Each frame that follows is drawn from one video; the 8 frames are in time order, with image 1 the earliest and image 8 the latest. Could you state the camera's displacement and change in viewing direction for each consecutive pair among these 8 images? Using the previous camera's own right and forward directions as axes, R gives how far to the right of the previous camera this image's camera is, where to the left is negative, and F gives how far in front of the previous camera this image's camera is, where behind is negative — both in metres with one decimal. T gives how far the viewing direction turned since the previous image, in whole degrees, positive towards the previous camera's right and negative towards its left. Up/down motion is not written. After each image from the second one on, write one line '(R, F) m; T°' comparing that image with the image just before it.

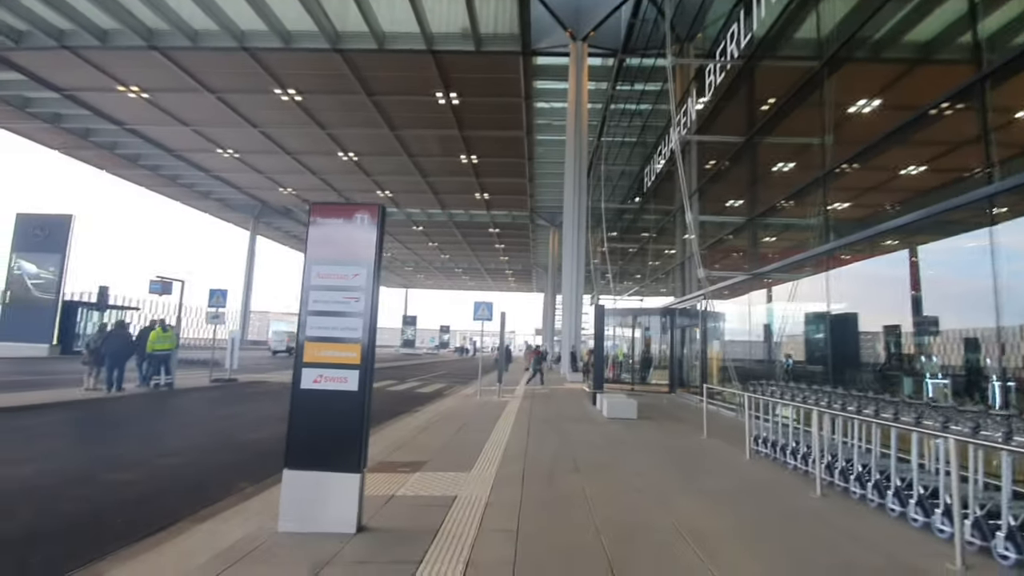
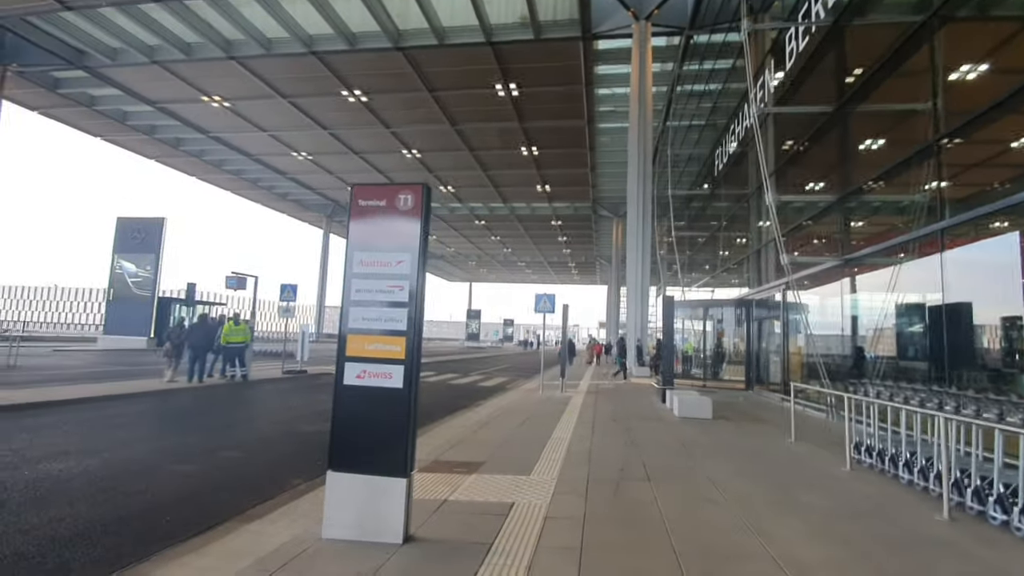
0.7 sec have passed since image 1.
(0.0, +0.5) m; -7°
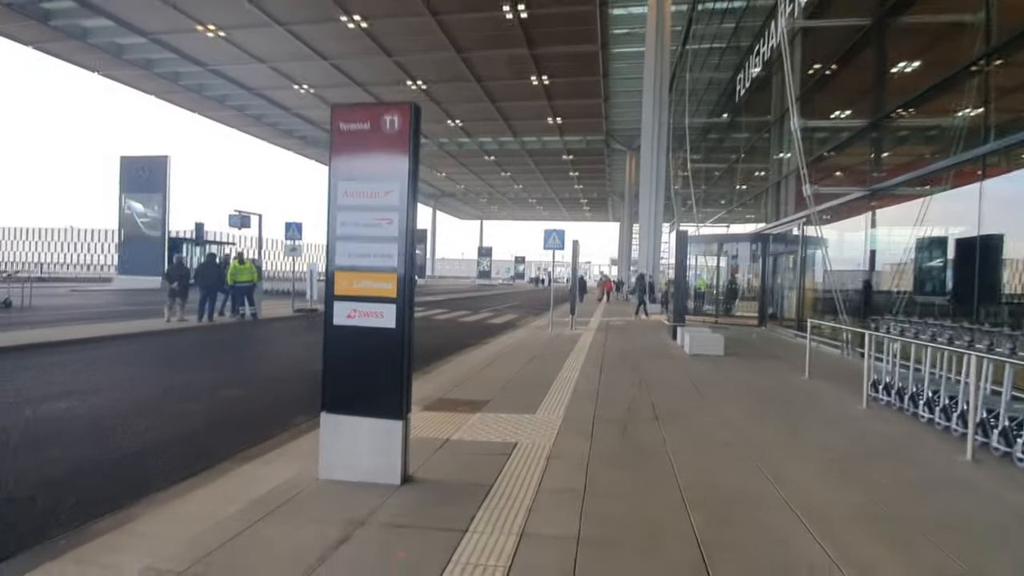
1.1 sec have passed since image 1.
(+0.1, +0.3) m; -1°
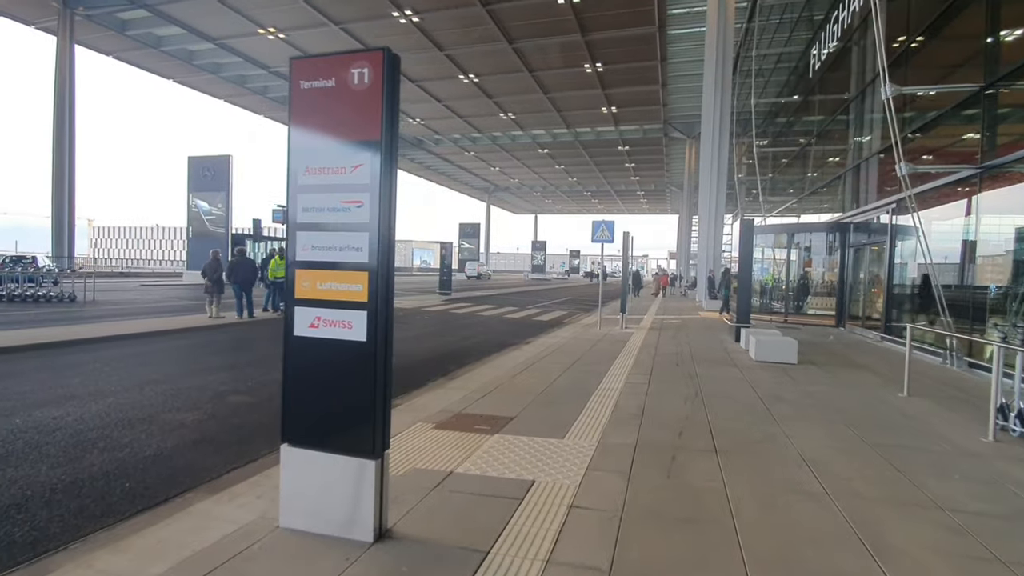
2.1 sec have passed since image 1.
(+0.3, +1.0) m; -6°
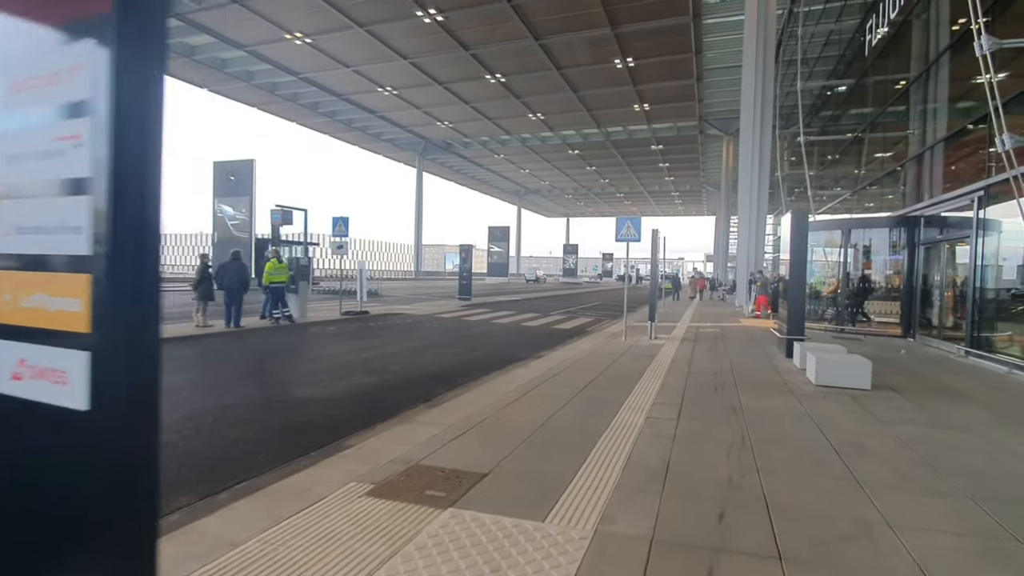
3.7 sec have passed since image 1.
(+0.5, +1.6) m; -4°
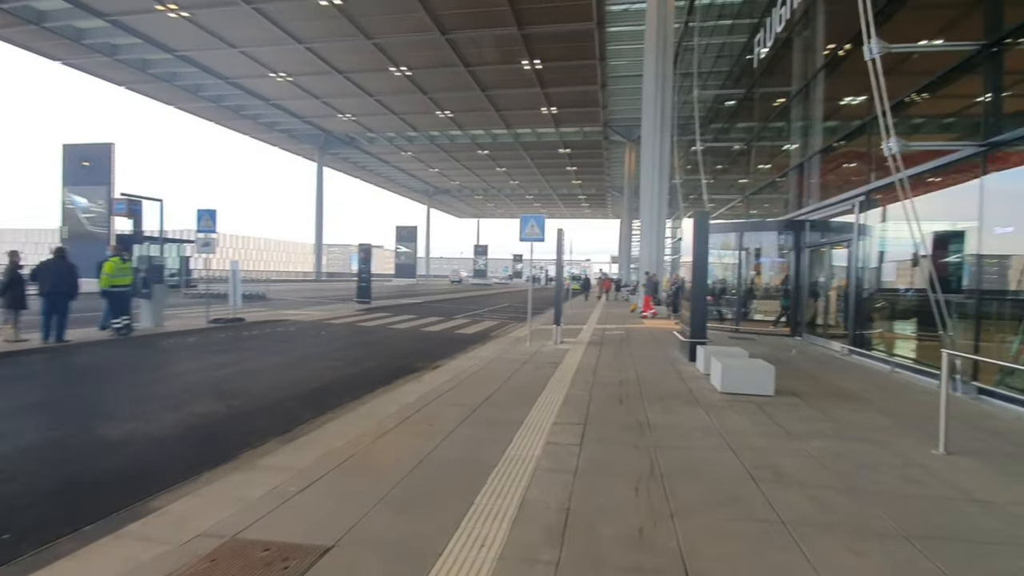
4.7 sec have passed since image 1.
(+0.4, +1.0) m; +10°
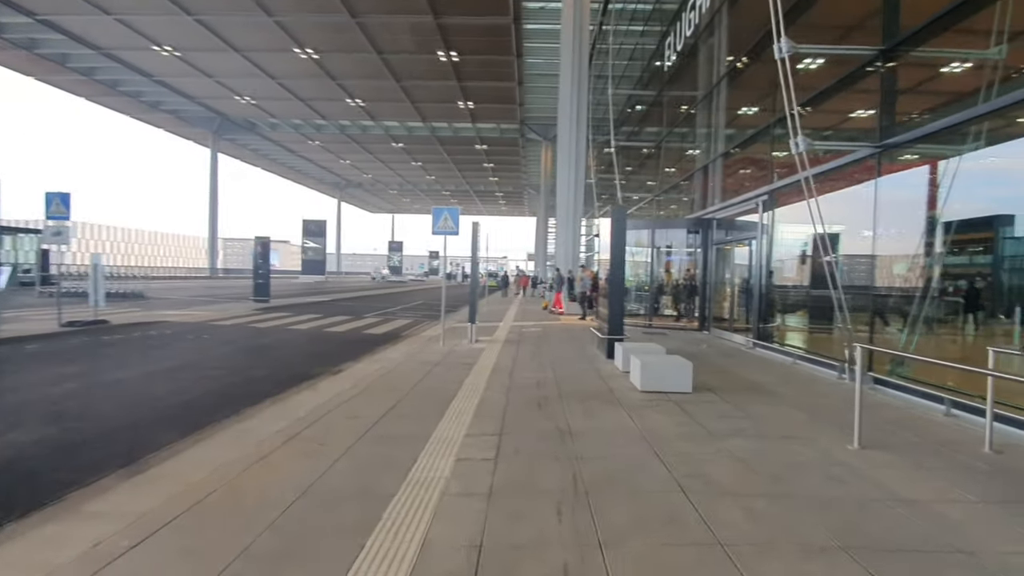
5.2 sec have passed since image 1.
(+0.1, +0.6) m; +9°
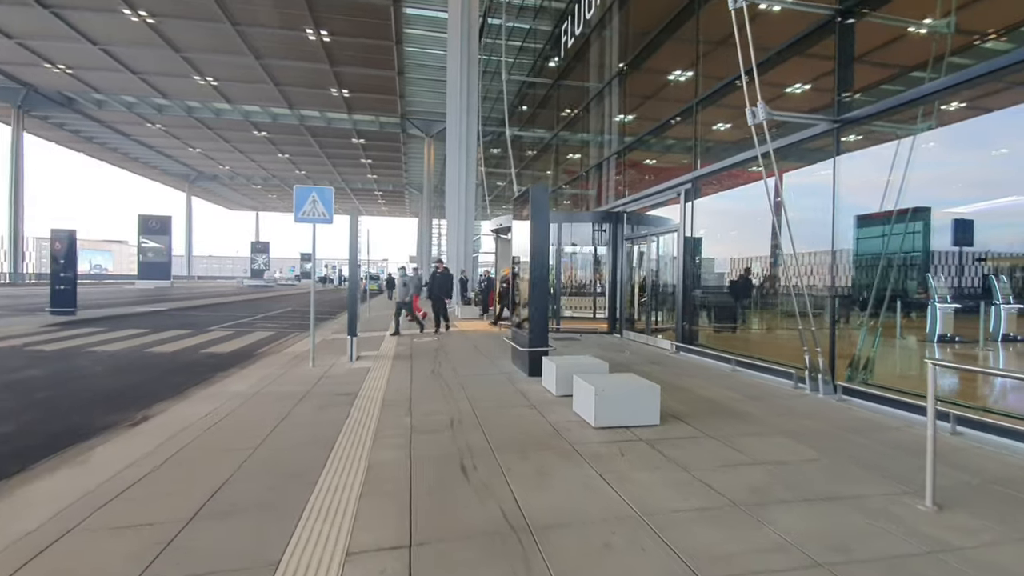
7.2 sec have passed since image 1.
(-0.2, +2.1) m; +13°
